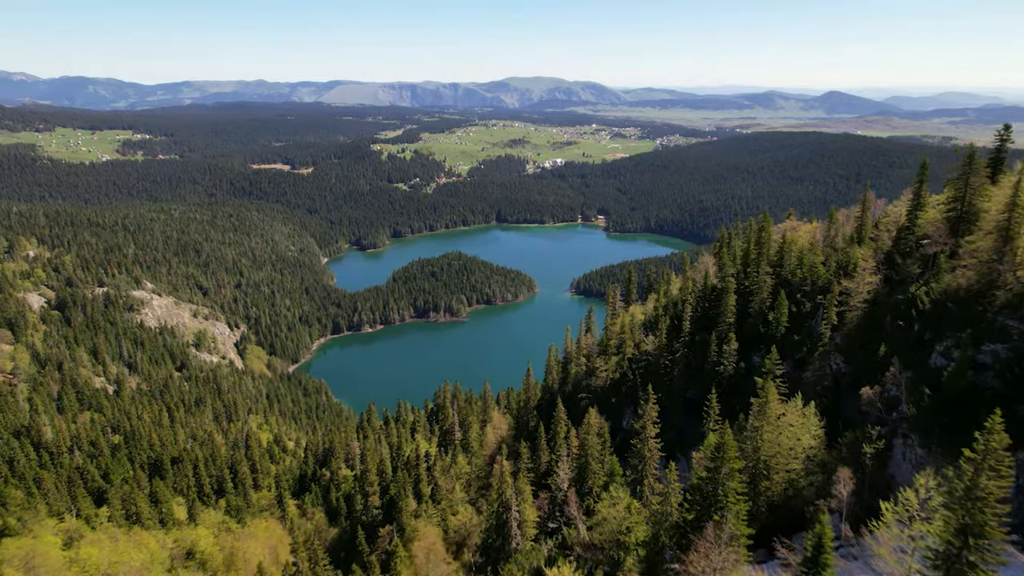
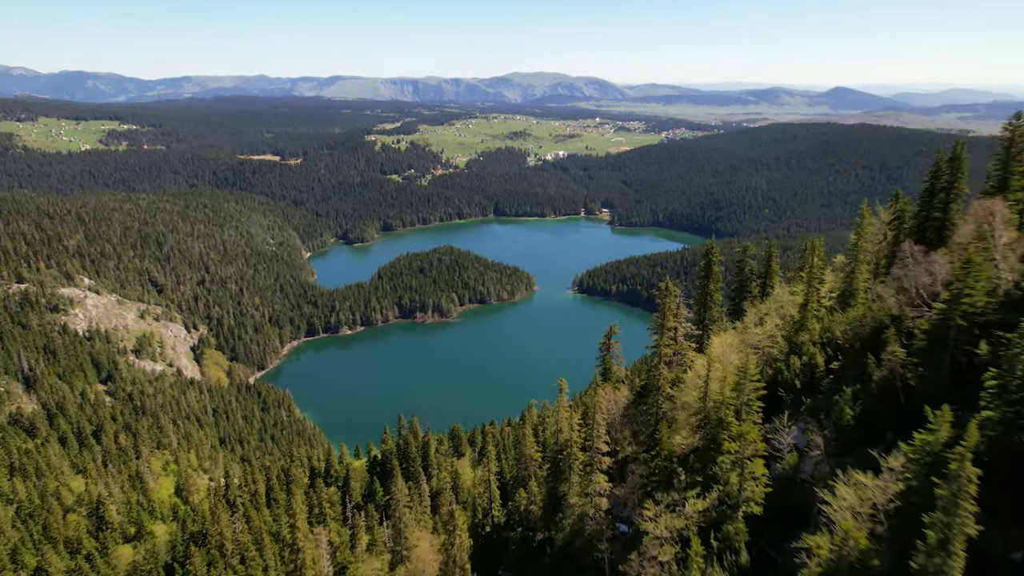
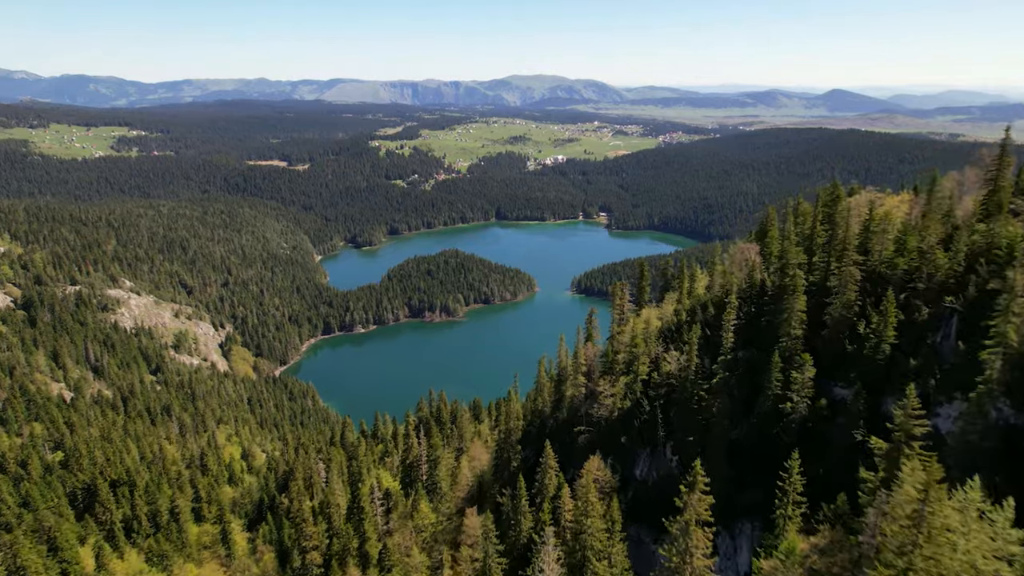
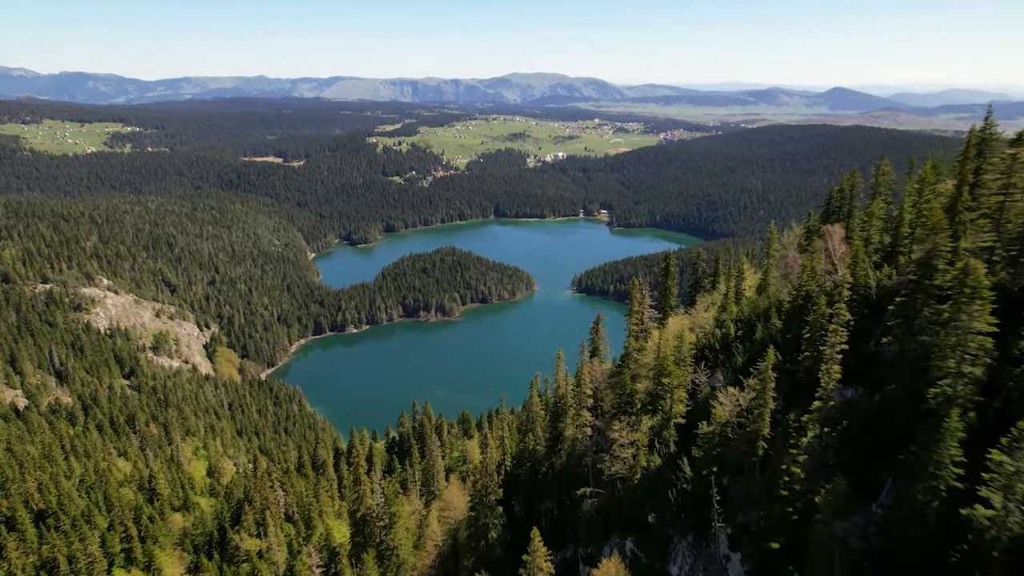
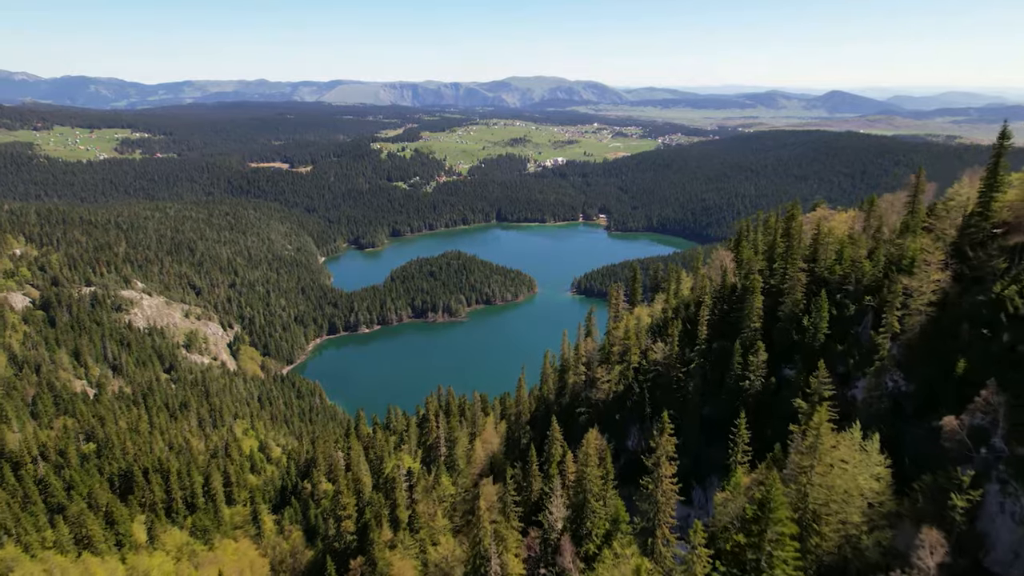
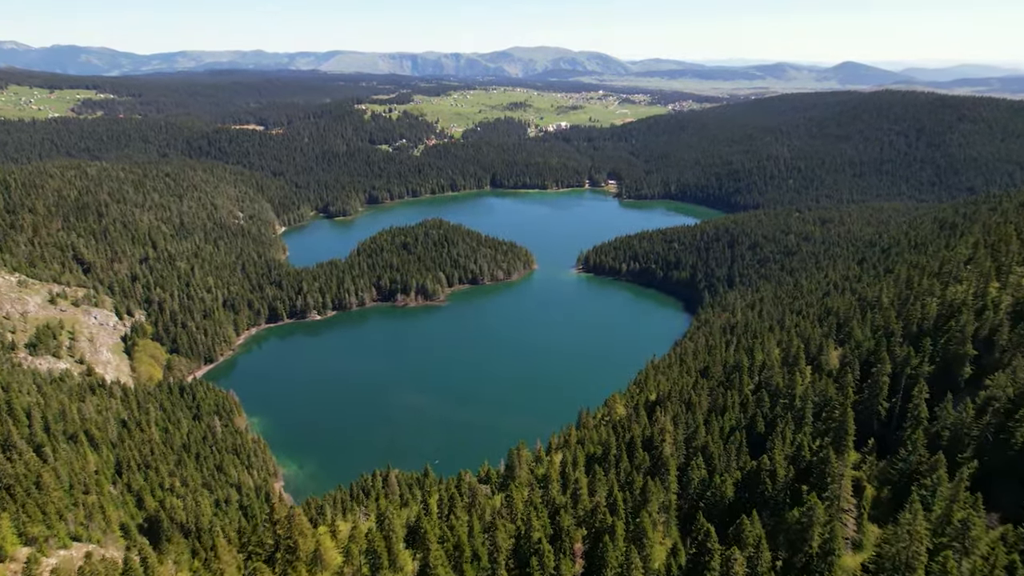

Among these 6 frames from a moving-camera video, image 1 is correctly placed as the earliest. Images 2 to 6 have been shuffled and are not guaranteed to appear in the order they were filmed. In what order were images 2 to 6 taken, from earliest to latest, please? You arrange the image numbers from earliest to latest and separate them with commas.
5, 3, 4, 2, 6
